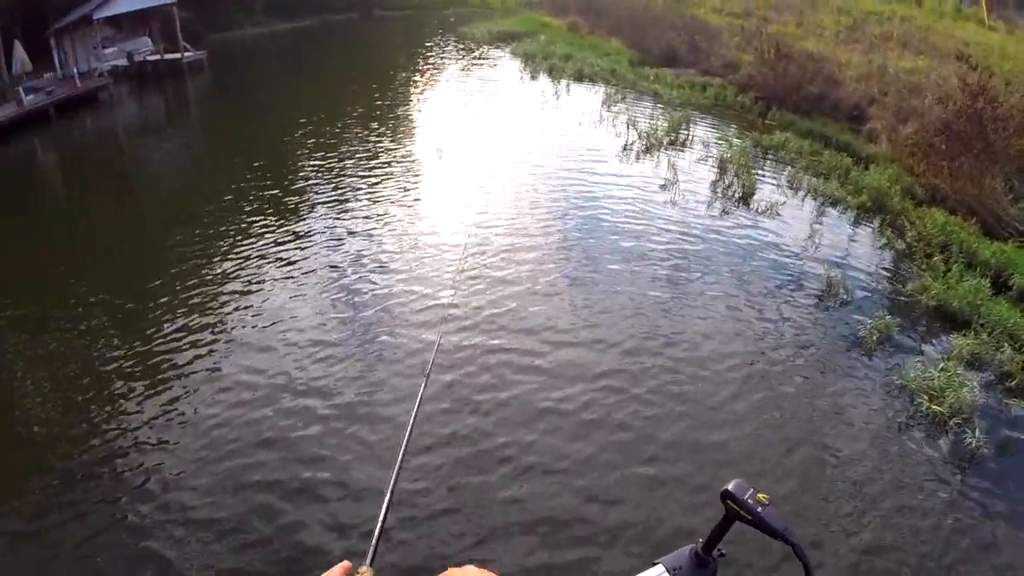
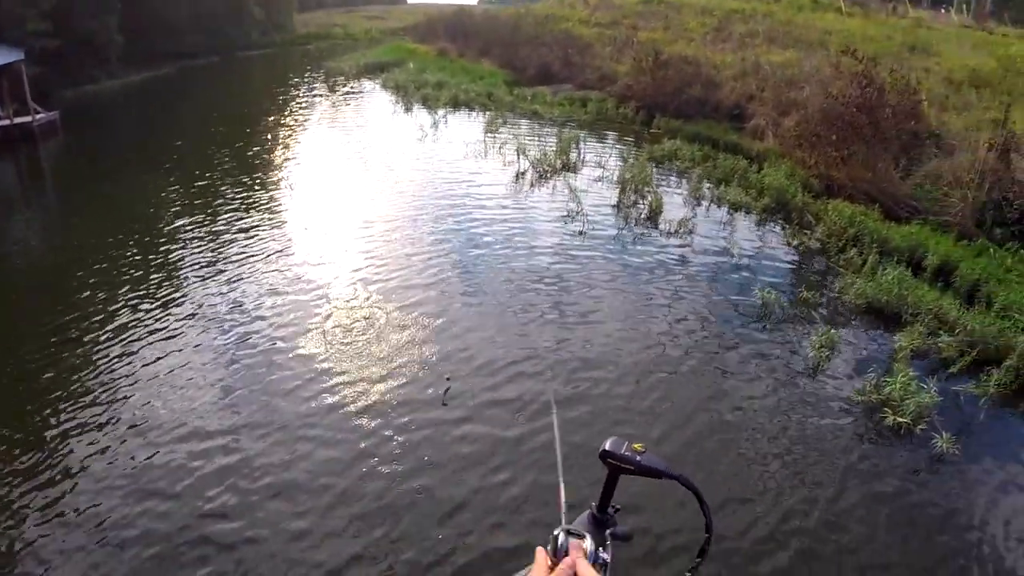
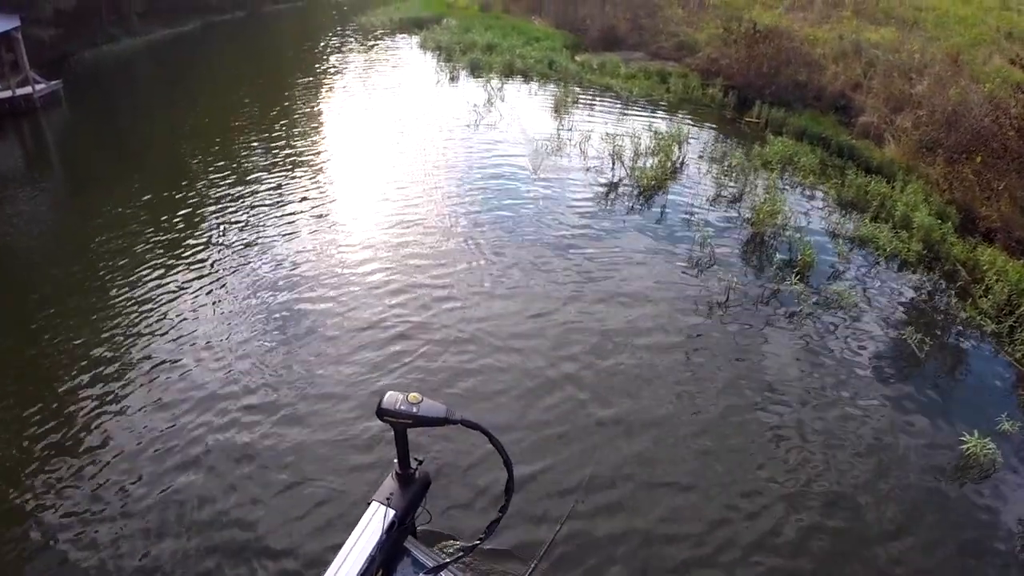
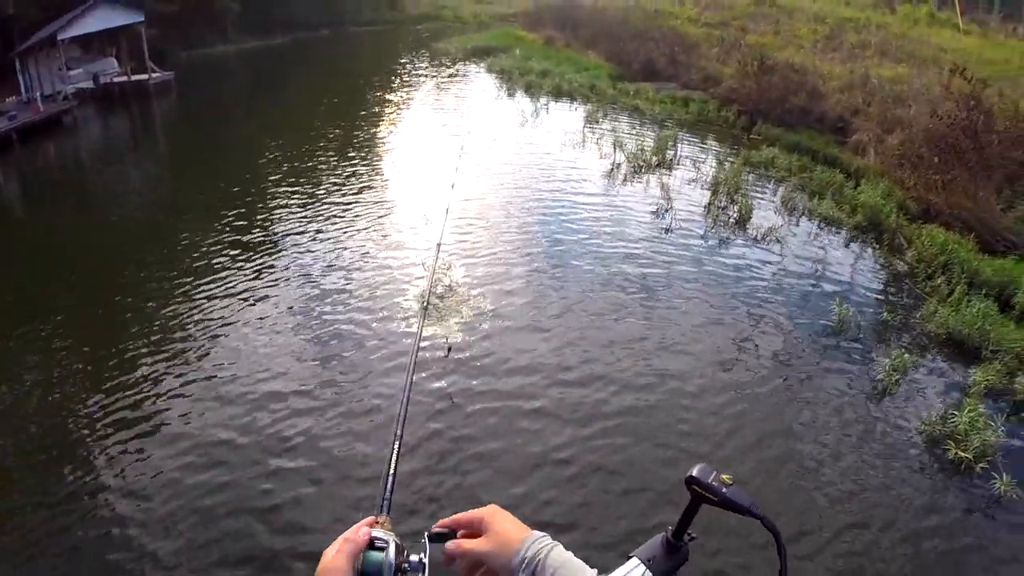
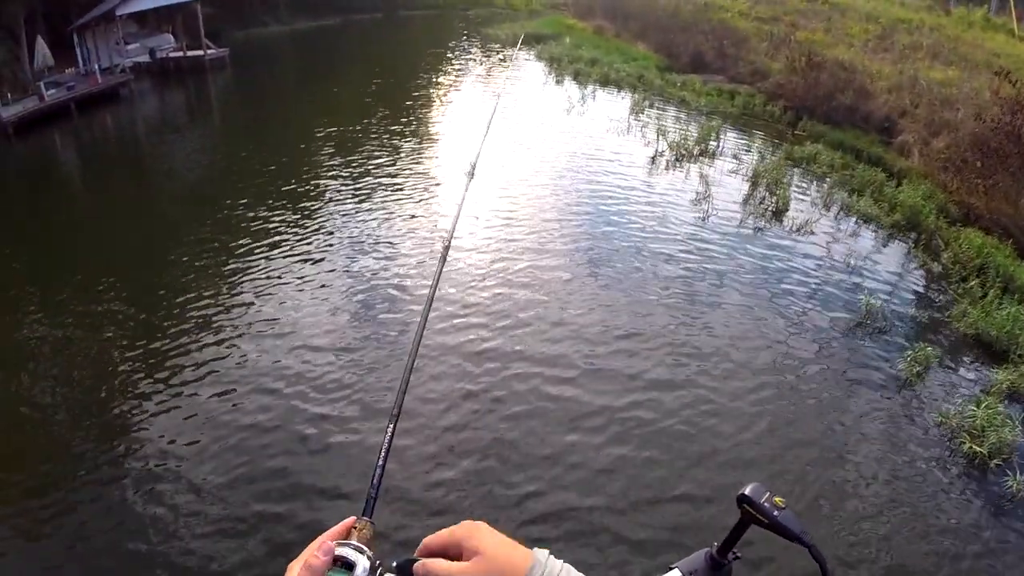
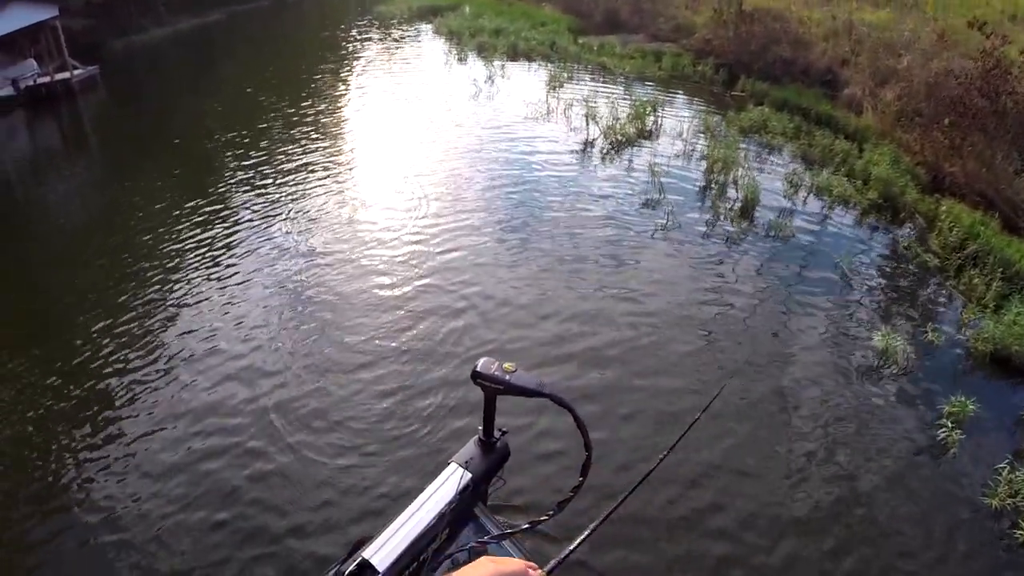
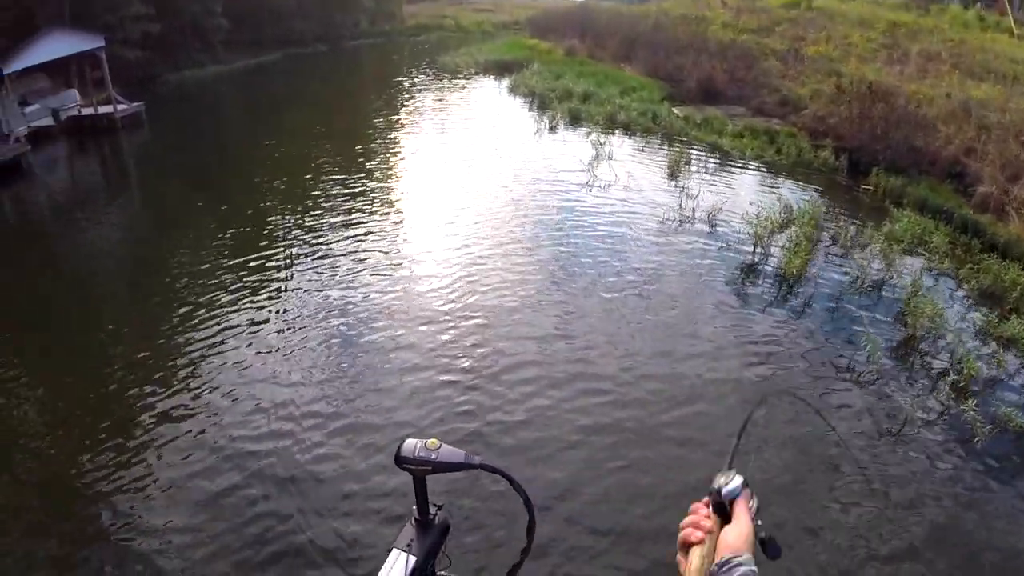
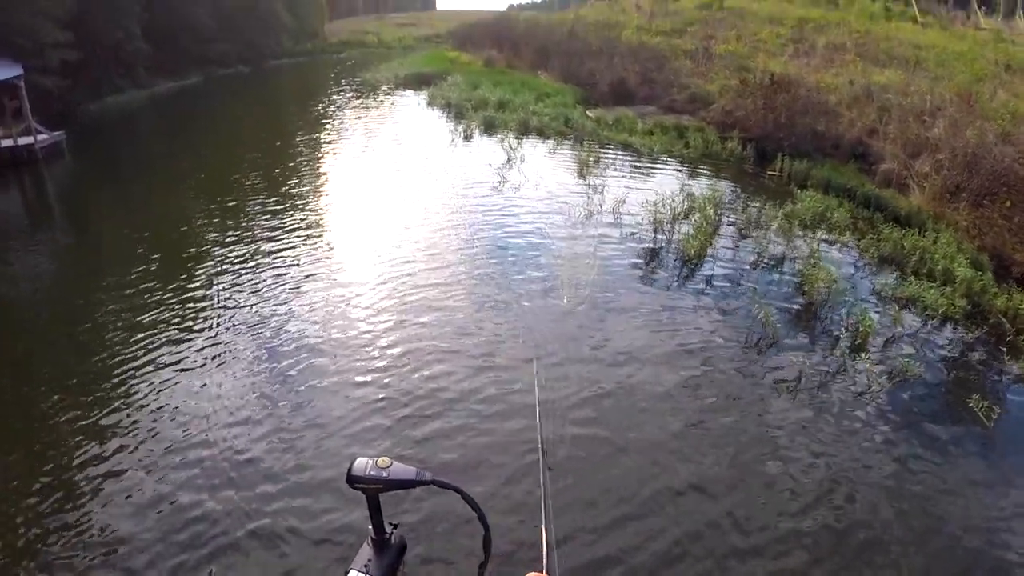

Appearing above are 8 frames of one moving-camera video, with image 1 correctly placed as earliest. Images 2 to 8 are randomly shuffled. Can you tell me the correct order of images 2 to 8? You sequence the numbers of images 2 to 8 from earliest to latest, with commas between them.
5, 4, 2, 6, 3, 8, 7
